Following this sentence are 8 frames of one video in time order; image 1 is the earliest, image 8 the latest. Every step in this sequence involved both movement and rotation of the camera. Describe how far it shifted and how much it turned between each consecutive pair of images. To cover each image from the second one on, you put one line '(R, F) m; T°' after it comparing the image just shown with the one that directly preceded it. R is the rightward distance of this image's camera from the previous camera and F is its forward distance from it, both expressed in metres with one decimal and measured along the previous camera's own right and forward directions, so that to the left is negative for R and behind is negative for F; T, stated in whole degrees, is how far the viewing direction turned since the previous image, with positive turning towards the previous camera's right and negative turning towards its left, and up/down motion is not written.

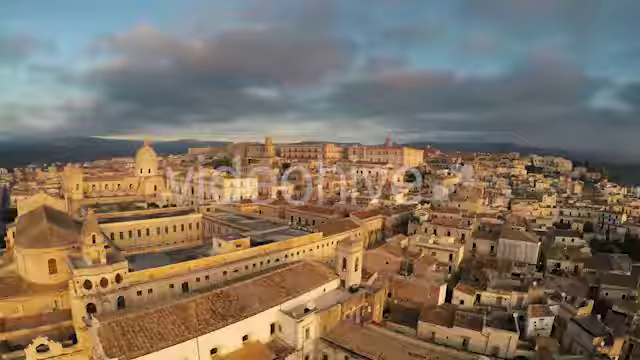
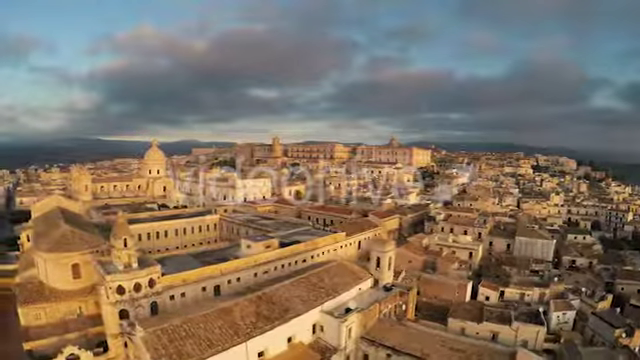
(-2.1, -0.8) m; +1°
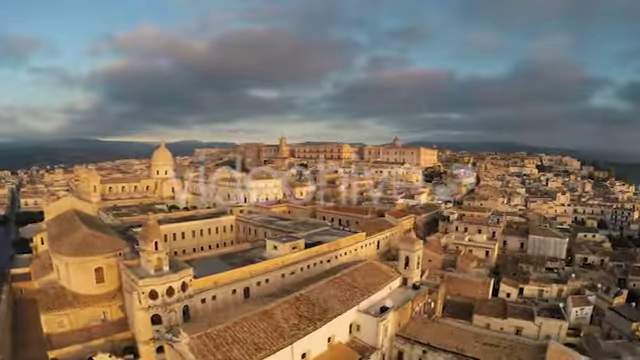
(-2.0, -0.8) m; +1°
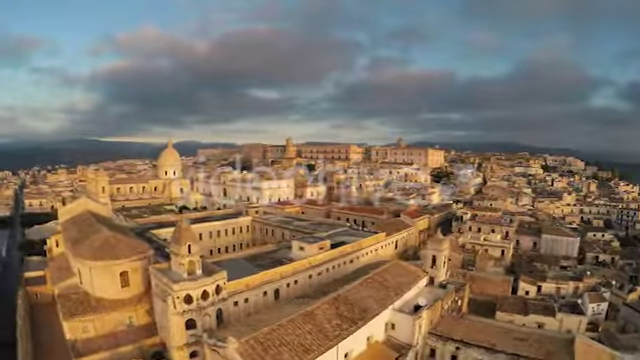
(-2.0, -0.8) m; +1°
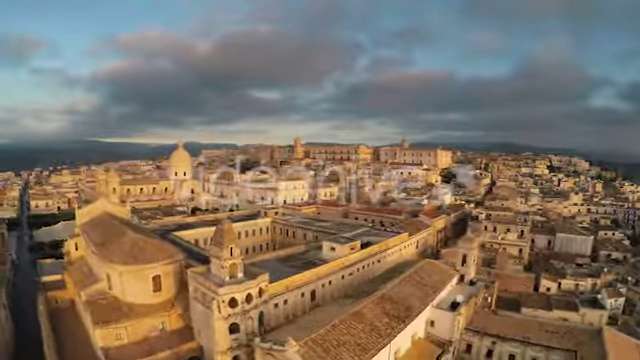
(-2.5, -1.1) m; +1°
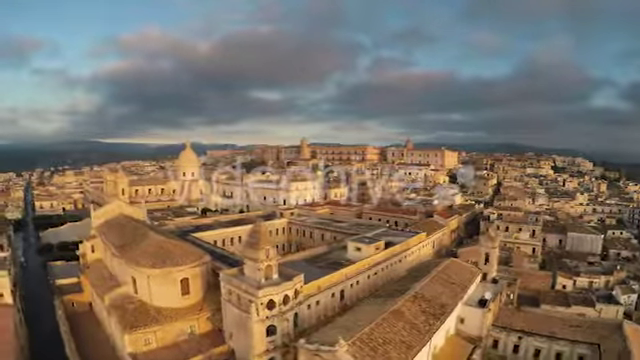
(-2.1, -0.9) m; +1°
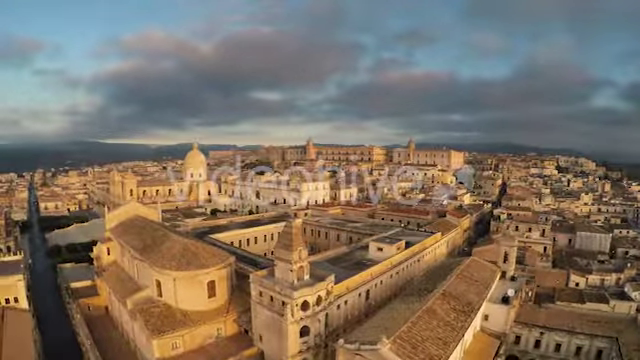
(-1.9, -0.8) m; +1°
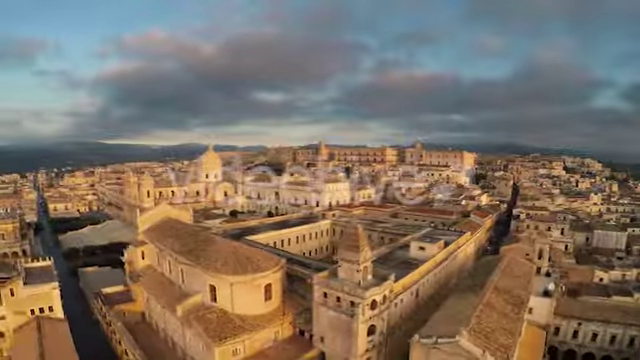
(-4.1, -1.6) m; +1°
